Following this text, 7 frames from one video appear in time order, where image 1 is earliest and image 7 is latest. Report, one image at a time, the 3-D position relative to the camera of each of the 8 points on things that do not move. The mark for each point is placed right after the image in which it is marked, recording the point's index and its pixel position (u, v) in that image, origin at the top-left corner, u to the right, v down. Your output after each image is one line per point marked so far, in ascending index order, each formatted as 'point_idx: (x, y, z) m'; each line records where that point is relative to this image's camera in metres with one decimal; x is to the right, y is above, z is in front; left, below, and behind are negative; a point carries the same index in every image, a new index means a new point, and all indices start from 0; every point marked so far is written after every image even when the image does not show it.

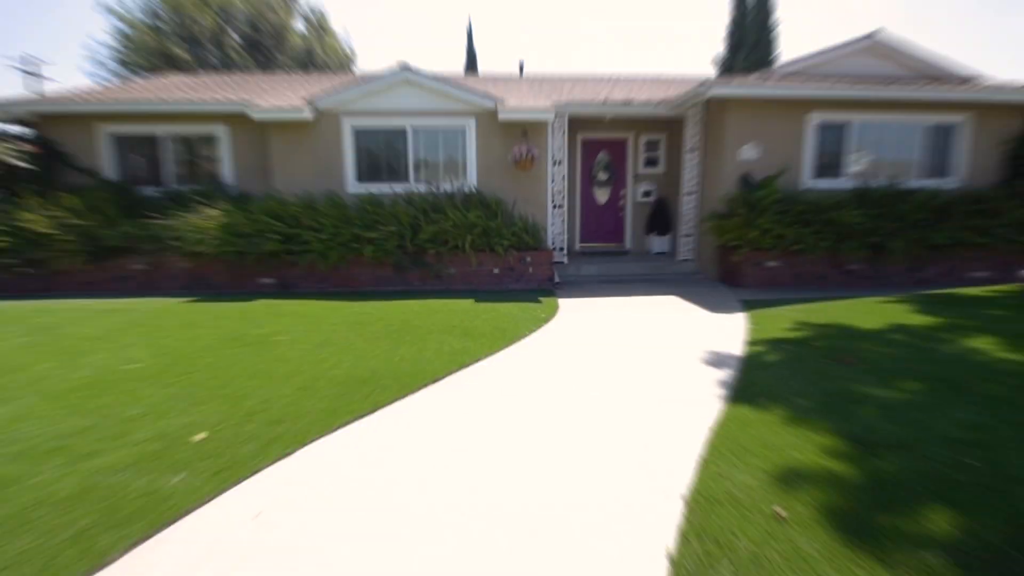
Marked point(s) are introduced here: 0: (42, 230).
0: (-6.6, +0.8, +7.0) m
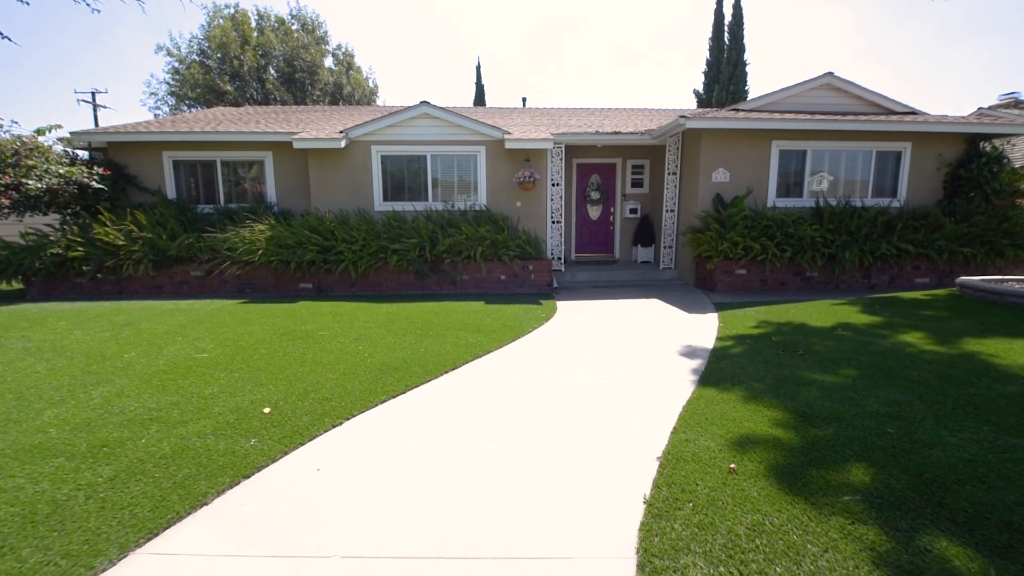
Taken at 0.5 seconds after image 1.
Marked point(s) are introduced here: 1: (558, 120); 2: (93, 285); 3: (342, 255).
0: (-6.7, +0.8, +8.2) m
1: (+1.1, +4.0, +11.6) m
2: (-7.2, +0.1, +8.3) m
3: (-2.9, +0.6, +8.4) m
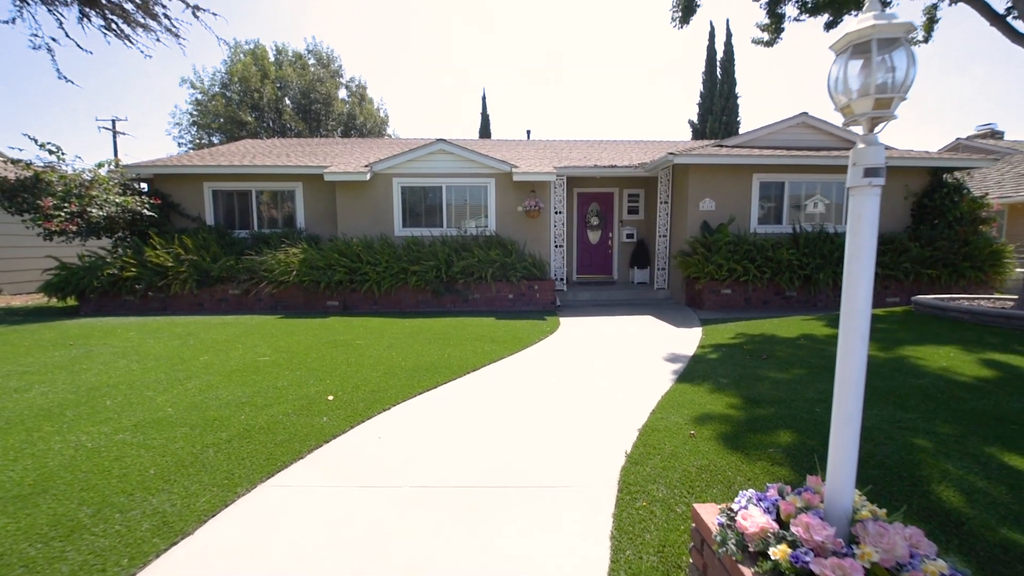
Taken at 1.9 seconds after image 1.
0: (-6.5, +0.5, +9.1) m
1: (+1.3, +3.5, +12.7) m
2: (-7.0, -0.2, +9.2) m
3: (-2.8, +0.2, +9.3) m
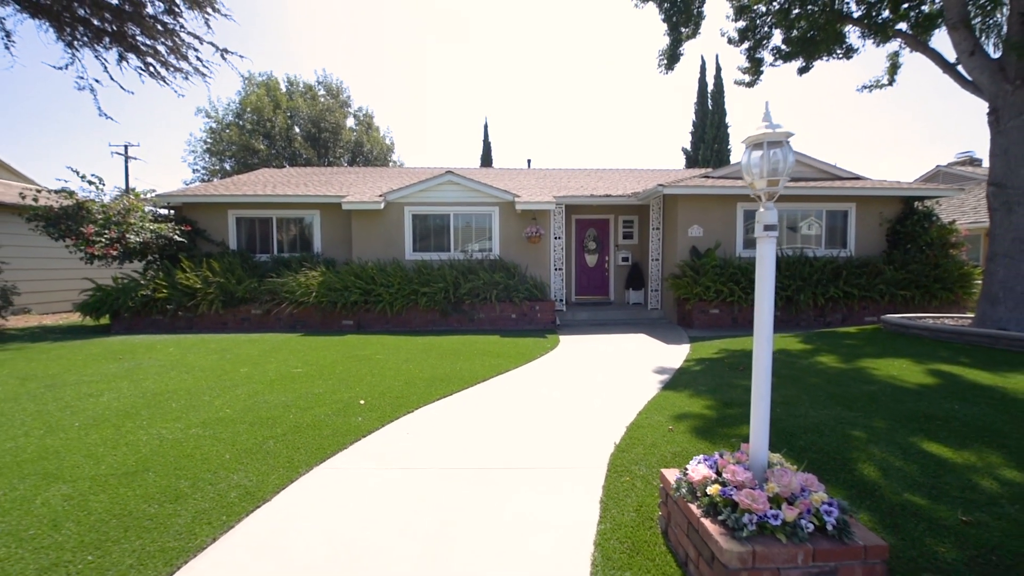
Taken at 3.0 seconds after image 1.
0: (-6.5, +0.1, +9.8) m
1: (+1.3, +2.9, +13.5) m
2: (-7.0, -0.7, +9.9) m
3: (-2.7, -0.2, +10.0) m
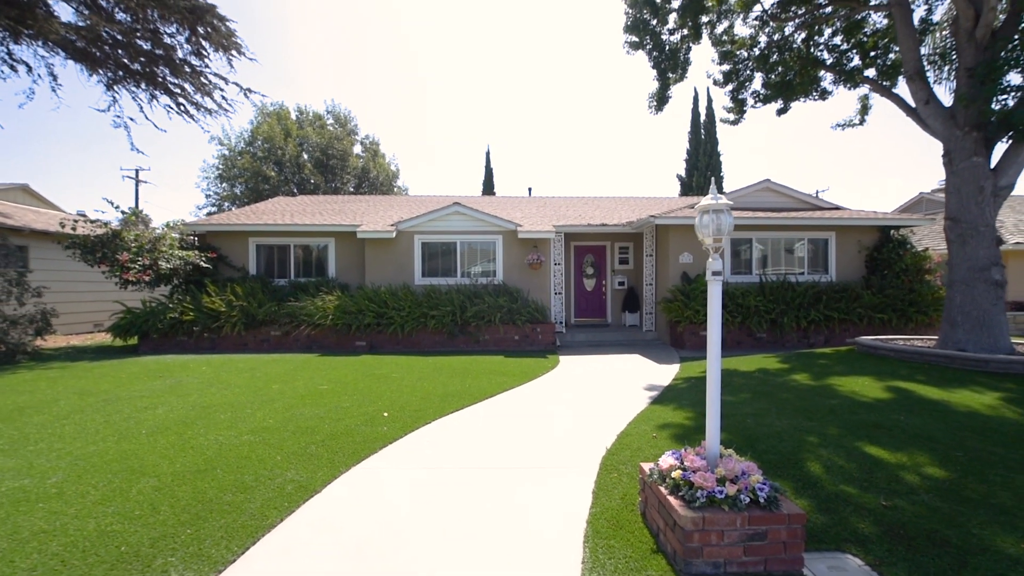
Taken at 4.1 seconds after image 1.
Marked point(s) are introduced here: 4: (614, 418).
0: (-6.4, -0.4, +10.5) m
1: (+1.4, +2.3, +14.3) m
2: (-6.9, -1.2, +10.6) m
3: (-2.6, -0.7, +10.7) m
4: (+1.2, -1.5, +5.4) m
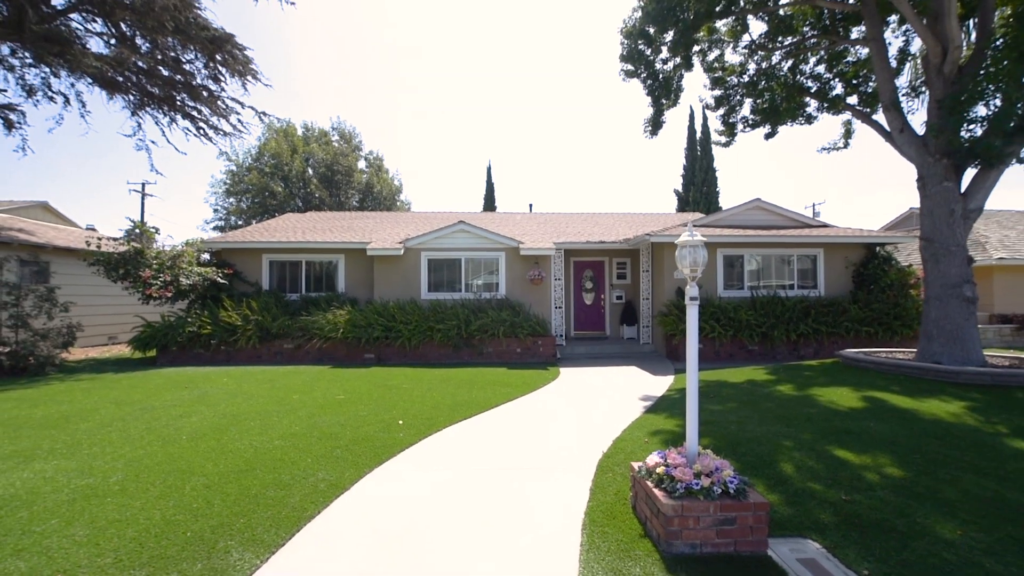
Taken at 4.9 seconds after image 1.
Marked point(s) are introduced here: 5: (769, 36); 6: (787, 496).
0: (-6.3, -0.8, +11.0) m
1: (+1.5, +1.8, +14.9) m
2: (-6.8, -1.5, +11.1) m
3: (-2.6, -1.0, +11.2) m
4: (+1.2, -1.7, +5.9) m
5: (+5.8, +5.7, +11.1) m
6: (+2.2, -1.6, +3.9) m
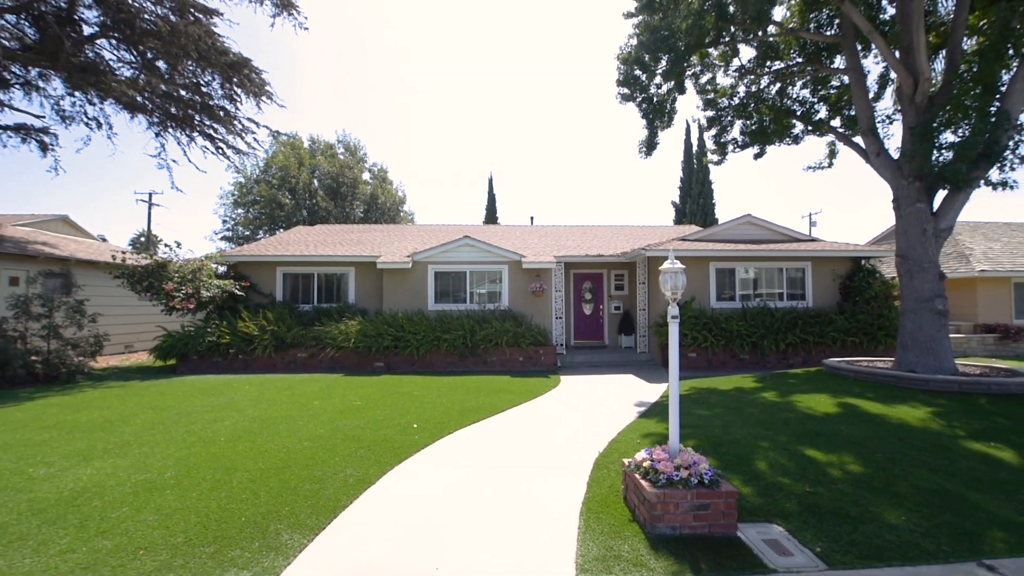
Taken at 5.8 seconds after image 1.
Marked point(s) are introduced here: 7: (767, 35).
0: (-6.3, -1.0, +11.6) m
1: (+1.5, +1.5, +15.5) m
2: (-6.8, -1.8, +11.6) m
3: (-2.5, -1.3, +11.7) m
4: (+1.3, -1.9, +6.5) m
5: (+5.9, +5.5, +11.7) m
6: (+2.2, -1.8, +4.4) m
7: (+5.7, +5.7, +11.0) m
